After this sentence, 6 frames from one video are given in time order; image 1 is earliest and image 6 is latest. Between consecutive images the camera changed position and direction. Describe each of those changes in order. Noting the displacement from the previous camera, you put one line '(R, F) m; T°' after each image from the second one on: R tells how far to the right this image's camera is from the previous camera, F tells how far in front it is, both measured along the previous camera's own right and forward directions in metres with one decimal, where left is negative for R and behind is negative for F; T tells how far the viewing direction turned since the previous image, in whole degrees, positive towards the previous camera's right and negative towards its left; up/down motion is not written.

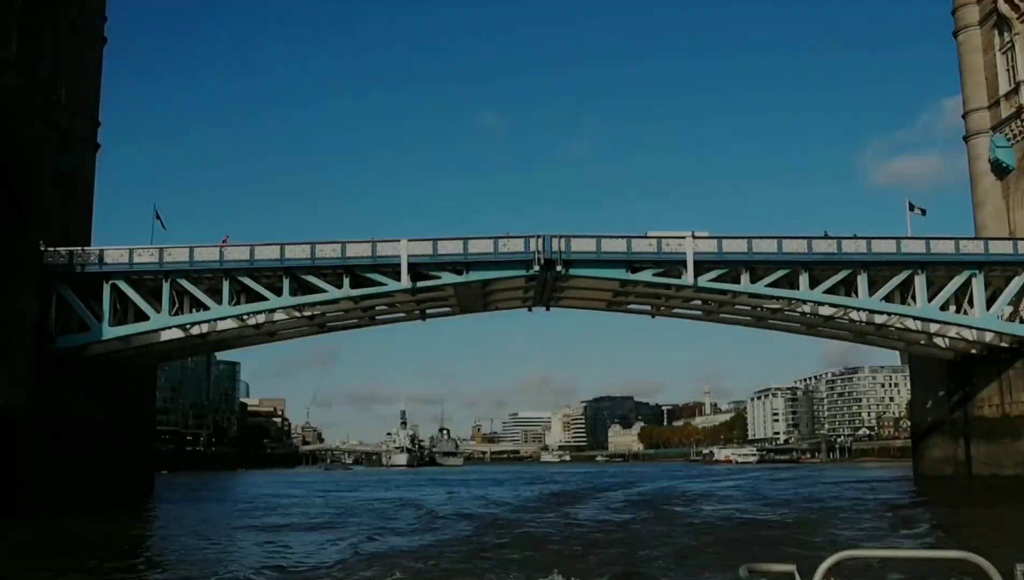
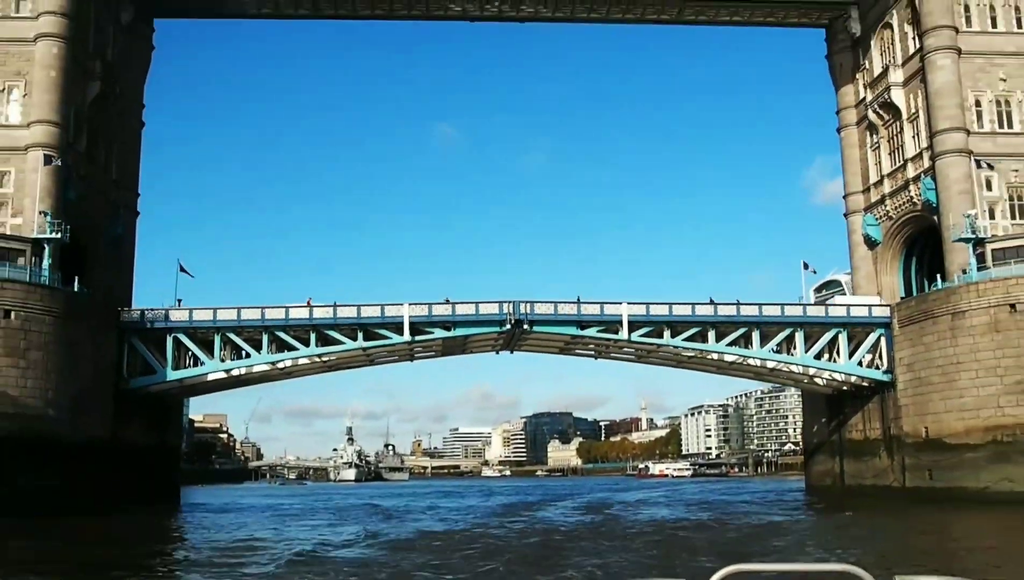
(-0.9, -6.3) m; +3°
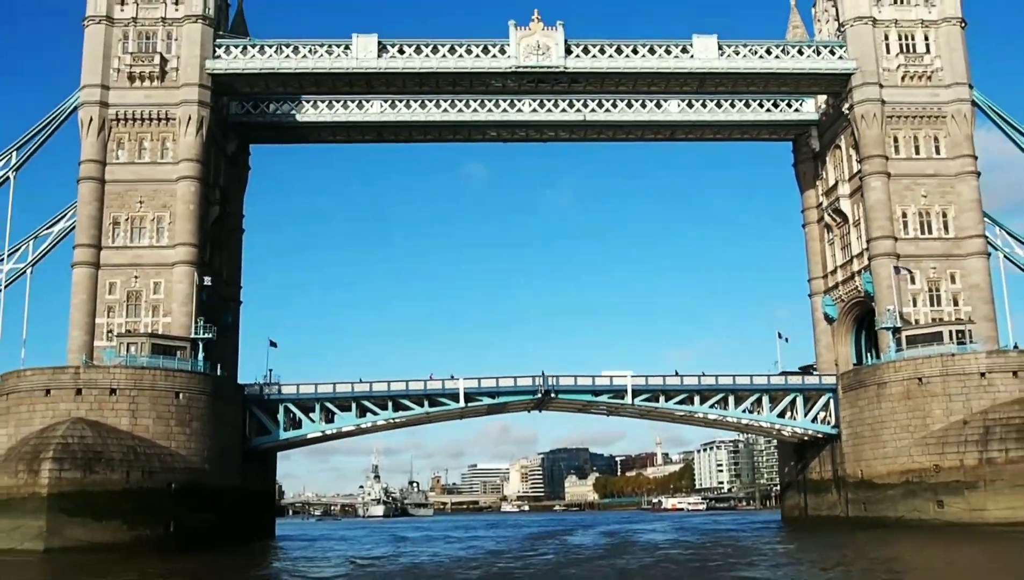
(-0.5, -8.3) m; -1°
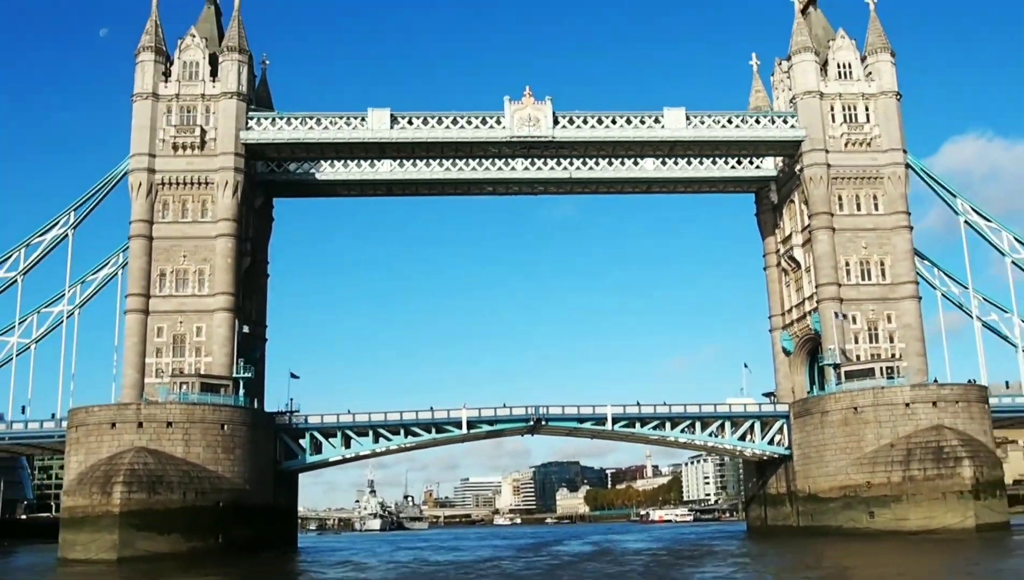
(-0.1, -5.5) m; 0°
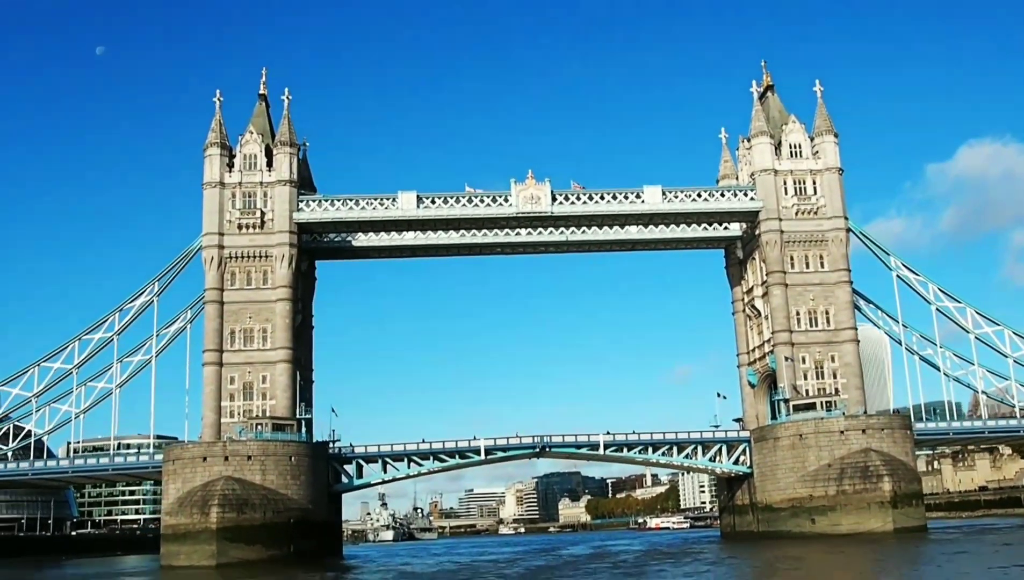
(-0.4, -8.9) m; 0°
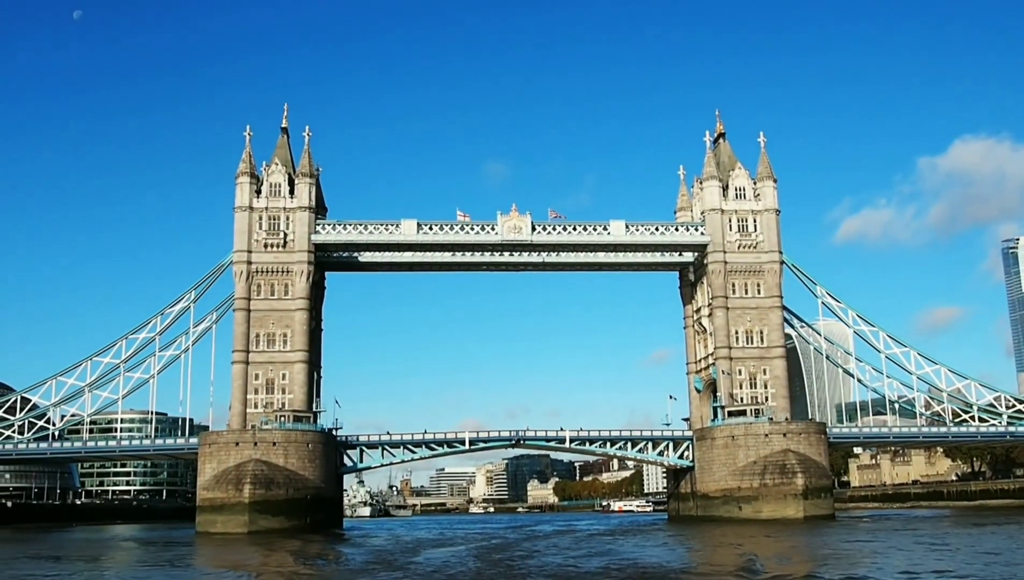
(-0.5, -9.1) m; +1°
